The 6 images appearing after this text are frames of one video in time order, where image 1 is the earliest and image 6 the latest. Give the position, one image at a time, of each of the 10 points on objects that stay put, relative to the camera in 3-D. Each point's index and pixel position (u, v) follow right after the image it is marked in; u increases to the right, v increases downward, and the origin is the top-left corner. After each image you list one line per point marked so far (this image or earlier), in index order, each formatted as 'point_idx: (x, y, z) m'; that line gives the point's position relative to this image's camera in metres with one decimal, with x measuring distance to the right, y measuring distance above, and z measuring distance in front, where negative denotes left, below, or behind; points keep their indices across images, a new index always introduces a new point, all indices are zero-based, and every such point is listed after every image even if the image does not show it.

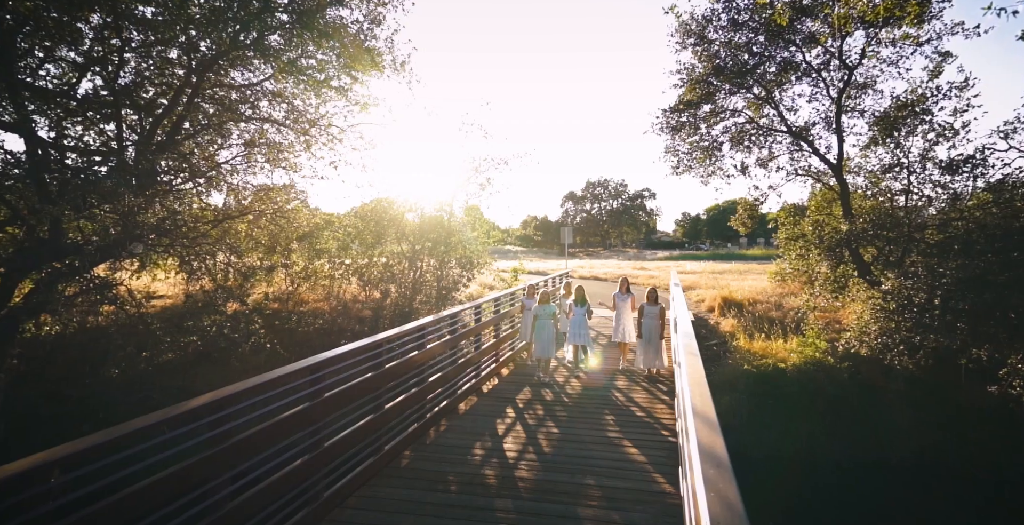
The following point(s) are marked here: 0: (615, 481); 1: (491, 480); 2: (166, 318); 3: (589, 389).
0: (+0.9, -2.0, +4.8) m
1: (-0.2, -2.0, +4.8) m
2: (-6.3, -1.0, +9.7) m
3: (+1.1, -1.8, +7.6) m
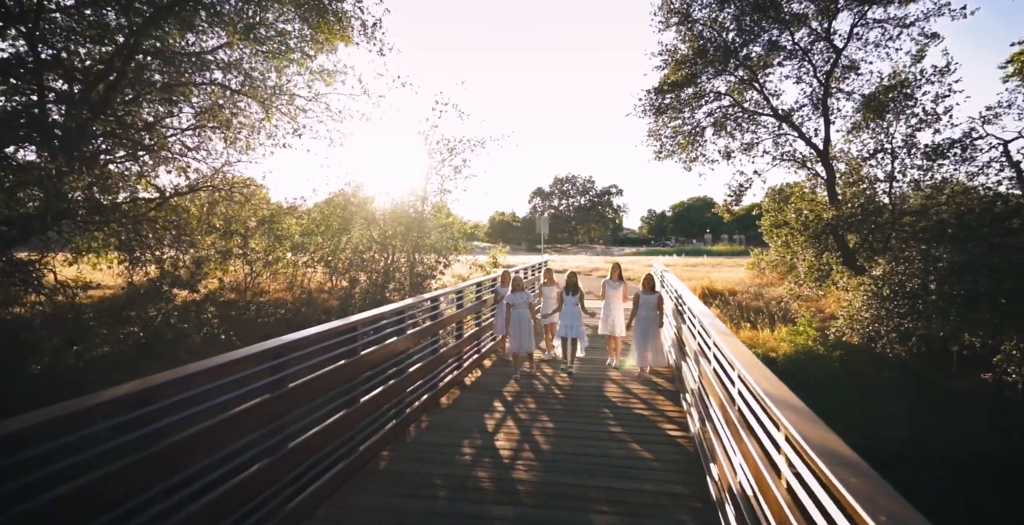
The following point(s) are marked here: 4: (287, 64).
0: (+0.9, -1.7, +4.2) m
1: (-0.2, -1.7, +4.1) m
2: (-6.7, -0.7, +8.7) m
3: (+0.9, -1.6, +7.0) m
4: (-4.0, +3.6, +9.5) m
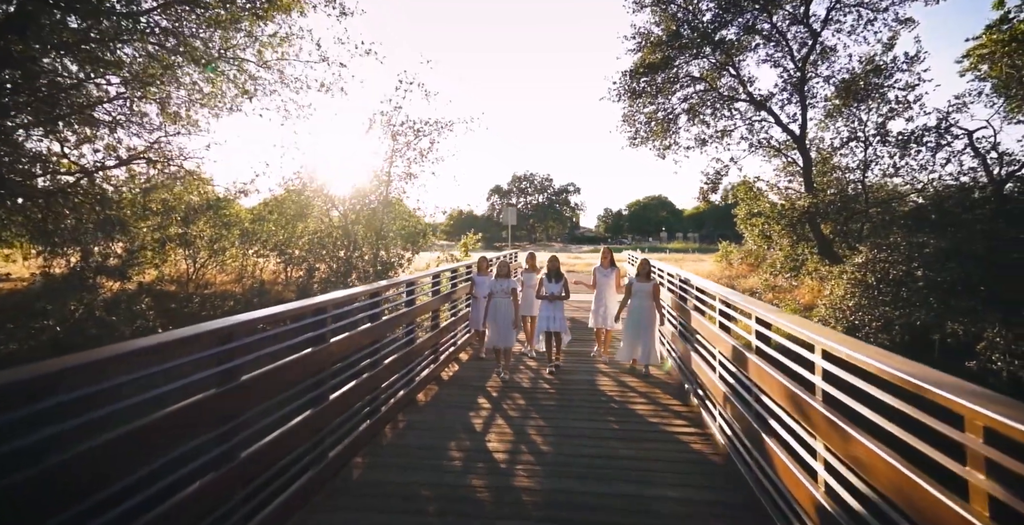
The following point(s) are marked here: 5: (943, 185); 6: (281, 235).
0: (+0.9, -1.5, +3.6) m
1: (-0.2, -1.5, +3.4) m
2: (-7.0, -0.5, +7.5) m
3: (+0.7, -1.4, +6.4) m
4: (-4.5, +3.8, +8.5) m
5: (+8.4, +1.5, +10.4) m
6: (-4.9, +0.6, +11.3) m
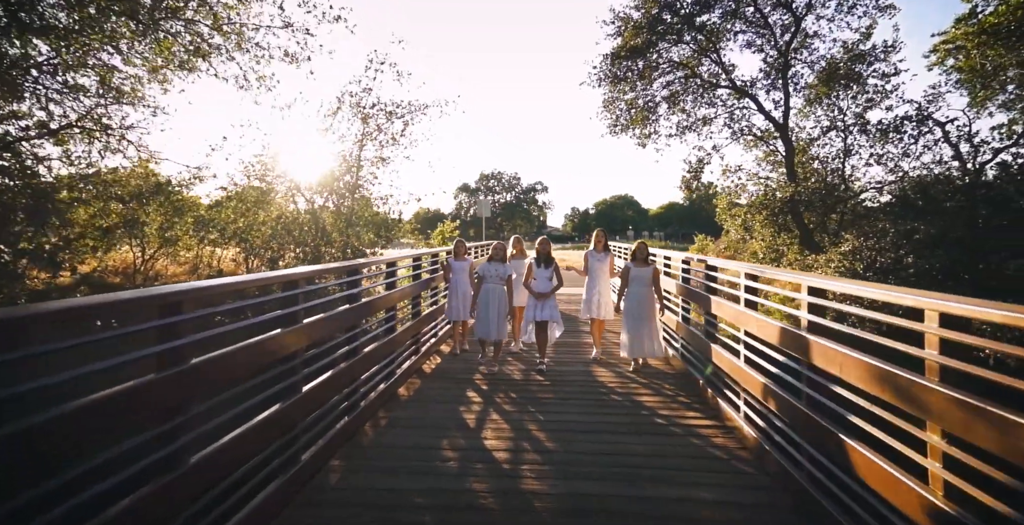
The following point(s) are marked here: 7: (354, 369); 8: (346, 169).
0: (+0.9, -1.3, +3.1) m
1: (-0.1, -1.3, +2.9) m
2: (-7.2, -0.3, +6.5) m
3: (+0.6, -1.2, +6.0) m
4: (-4.7, +4.0, +7.7) m
5: (+8.0, +1.7, +10.4) m
6: (-5.4, +0.8, +10.4) m
7: (-1.1, -0.8, +3.8) m
8: (-3.6, +2.0, +11.5) m
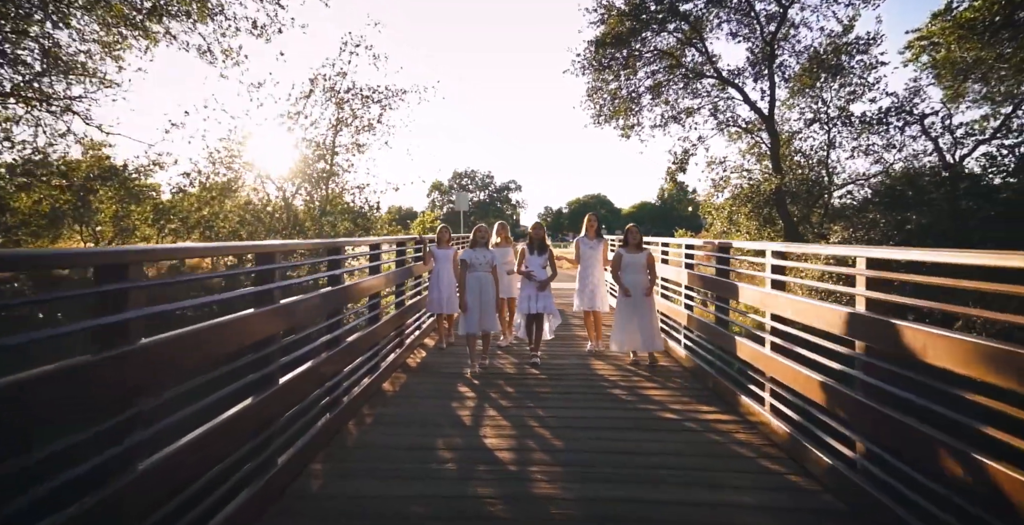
0: (+1.0, -1.2, +2.8) m
1: (-0.1, -1.2, +2.5) m
2: (-7.3, -0.2, +5.7) m
3: (+0.5, -1.0, +5.6) m
4: (-4.9, +4.1, +7.1) m
5: (+7.6, +1.9, +10.4) m
6: (-5.7, +0.9, +9.8) m
7: (-1.1, -0.6, +3.3) m
8: (-4.0, +2.2, +10.9) m
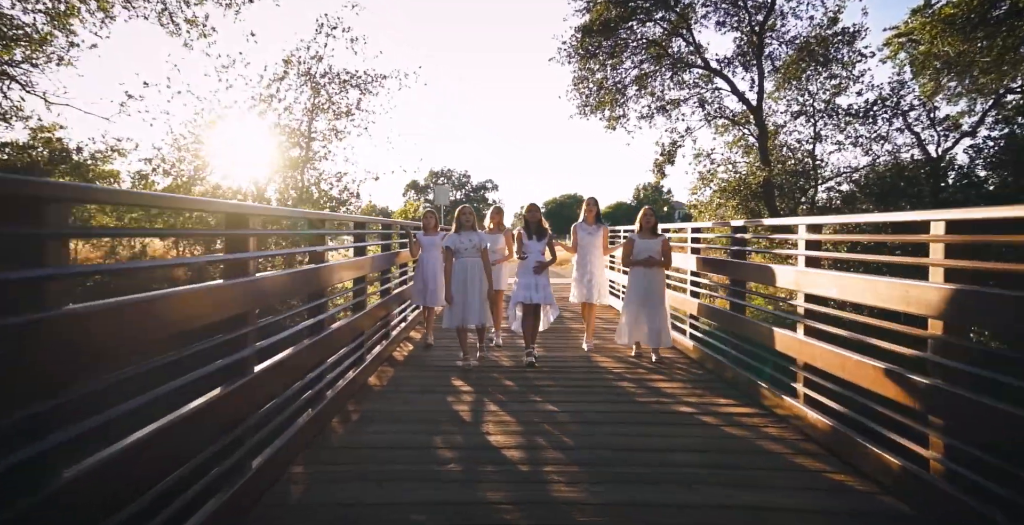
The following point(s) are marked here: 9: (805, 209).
0: (+1.1, -1.0, +2.5) m
1: (0.0, -1.0, +2.2) m
2: (-7.4, -0.1, +5.1) m
3: (+0.4, -0.9, +5.2) m
4: (-5.0, +4.3, +6.5) m
5: (+7.3, +2.0, +10.4) m
6: (-5.9, +1.1, +9.1) m
7: (-1.1, -0.5, +2.9) m
8: (-4.3, +2.3, +10.3) m
9: (+6.2, +1.1, +11.3) m
